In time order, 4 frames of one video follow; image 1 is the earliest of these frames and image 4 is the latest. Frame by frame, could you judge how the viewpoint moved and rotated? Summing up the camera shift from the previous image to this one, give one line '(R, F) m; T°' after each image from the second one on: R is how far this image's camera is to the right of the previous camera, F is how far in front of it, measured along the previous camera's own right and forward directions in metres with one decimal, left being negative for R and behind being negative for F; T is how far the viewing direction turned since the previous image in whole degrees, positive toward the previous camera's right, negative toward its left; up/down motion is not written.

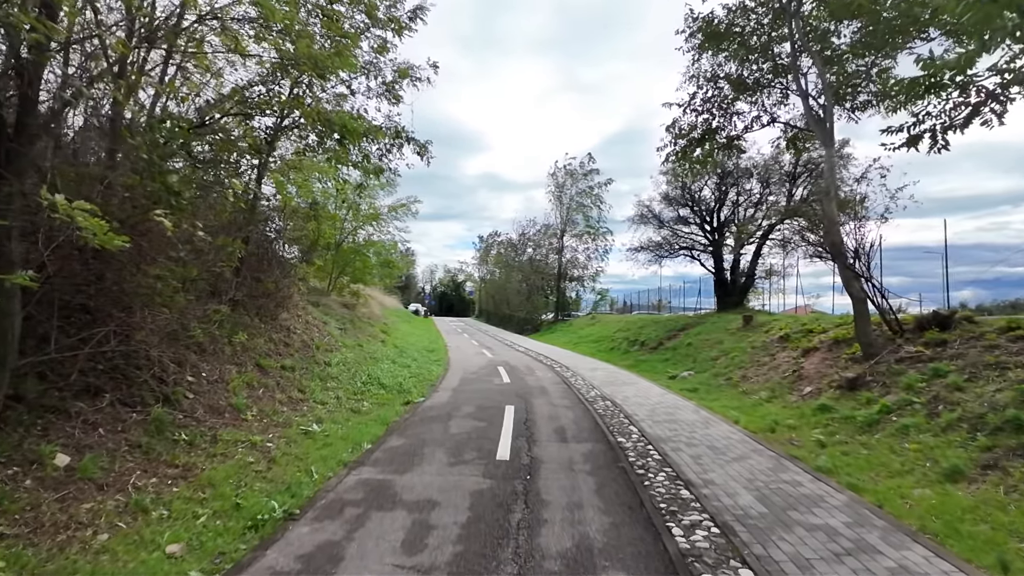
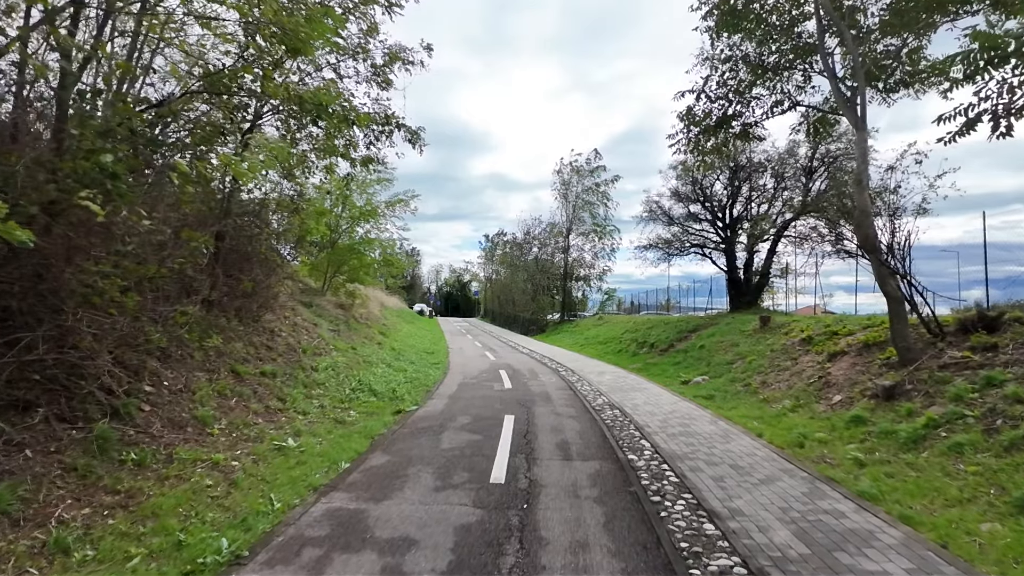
(+0.1, +0.9) m; -1°
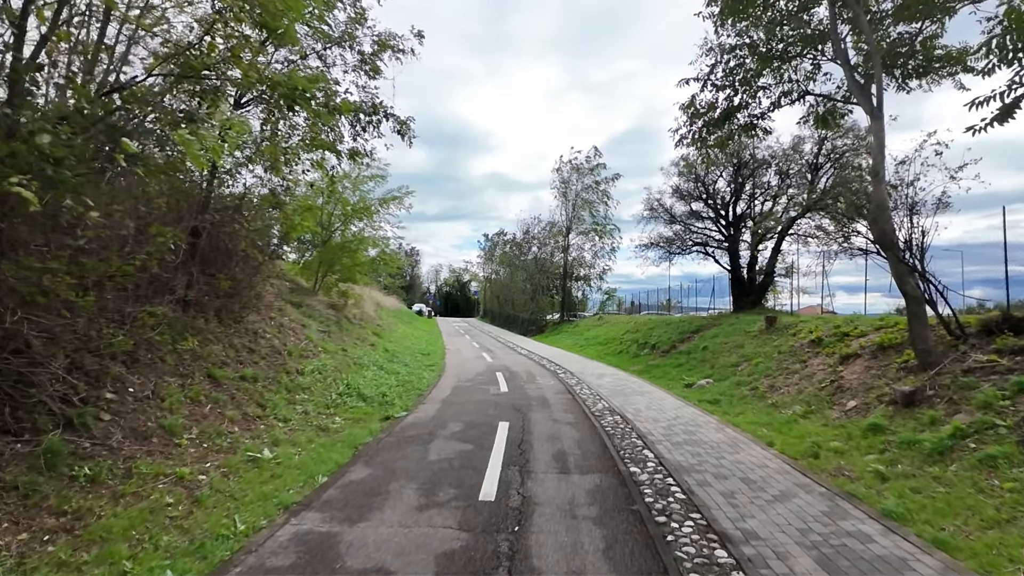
(+0.1, +0.5) m; 0°
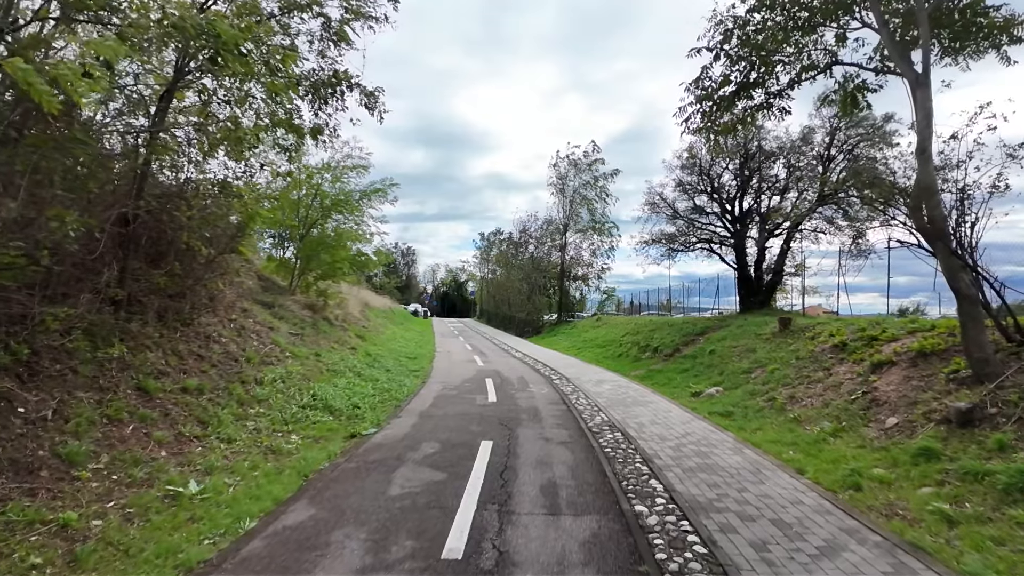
(+0.2, +1.2) m; 0°
